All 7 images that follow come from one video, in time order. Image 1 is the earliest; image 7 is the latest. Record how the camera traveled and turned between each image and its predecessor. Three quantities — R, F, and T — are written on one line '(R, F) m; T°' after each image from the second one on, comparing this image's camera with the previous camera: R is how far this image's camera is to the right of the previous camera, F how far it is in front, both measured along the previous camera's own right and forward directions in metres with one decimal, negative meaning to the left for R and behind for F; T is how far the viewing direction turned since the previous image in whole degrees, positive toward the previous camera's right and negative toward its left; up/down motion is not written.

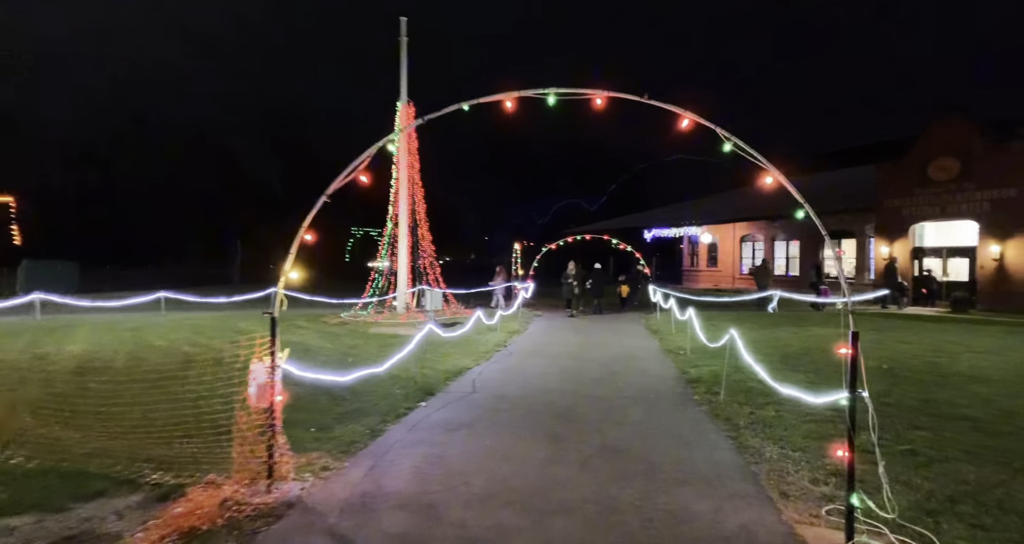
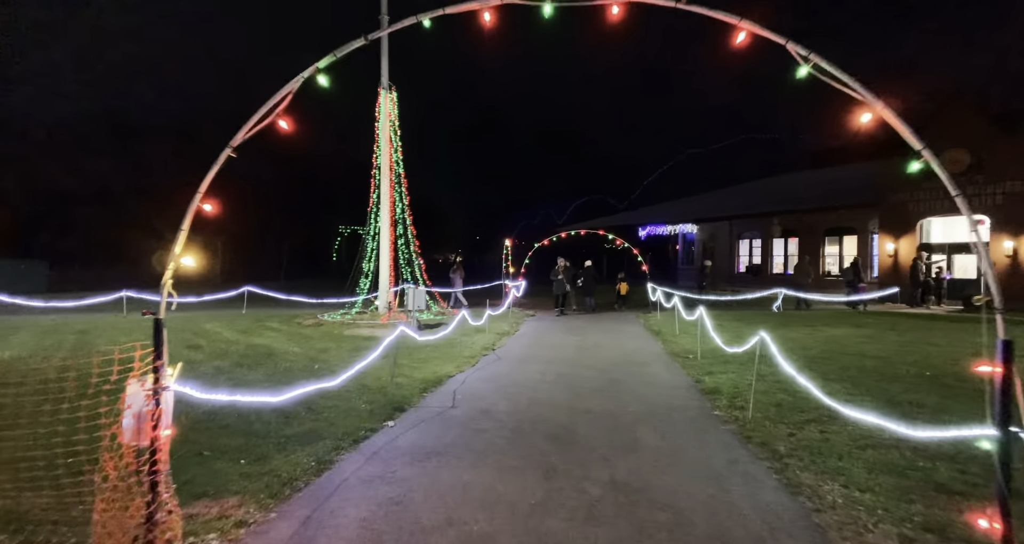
(+0.1, +1.2) m; +1°
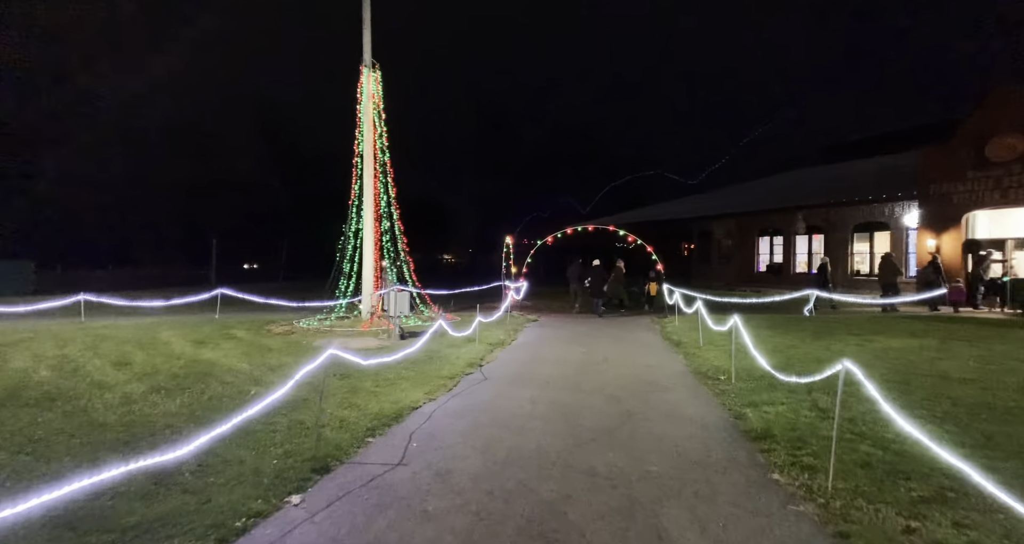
(+0.4, +1.9) m; -1°
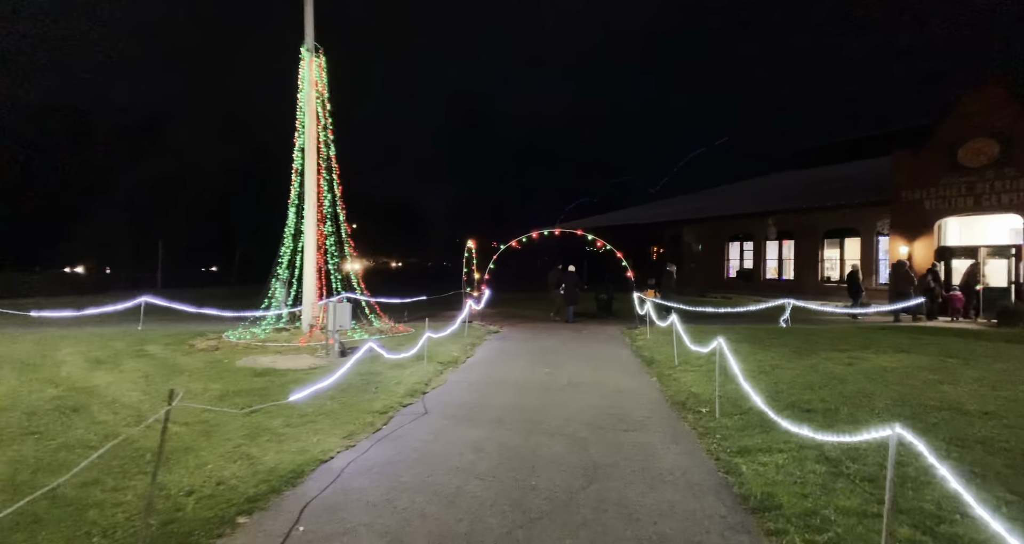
(+0.4, +1.4) m; +3°
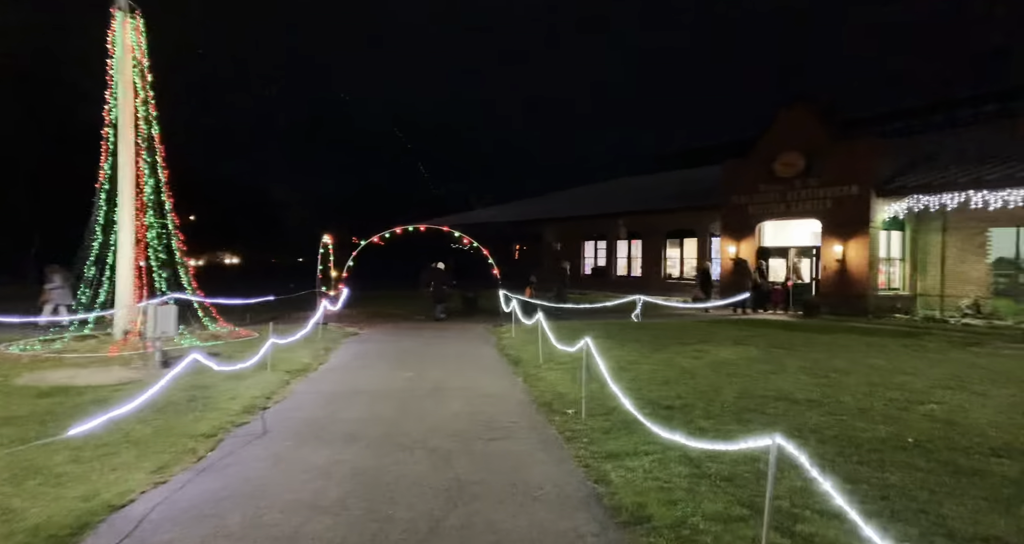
(+0.1, +0.5) m; +15°
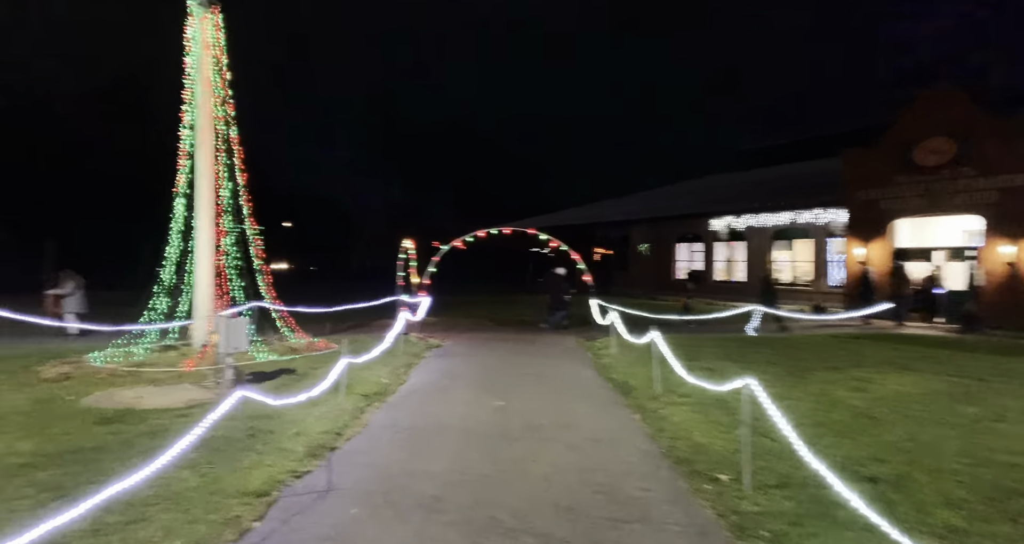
(-0.5, +1.5) m; -8°
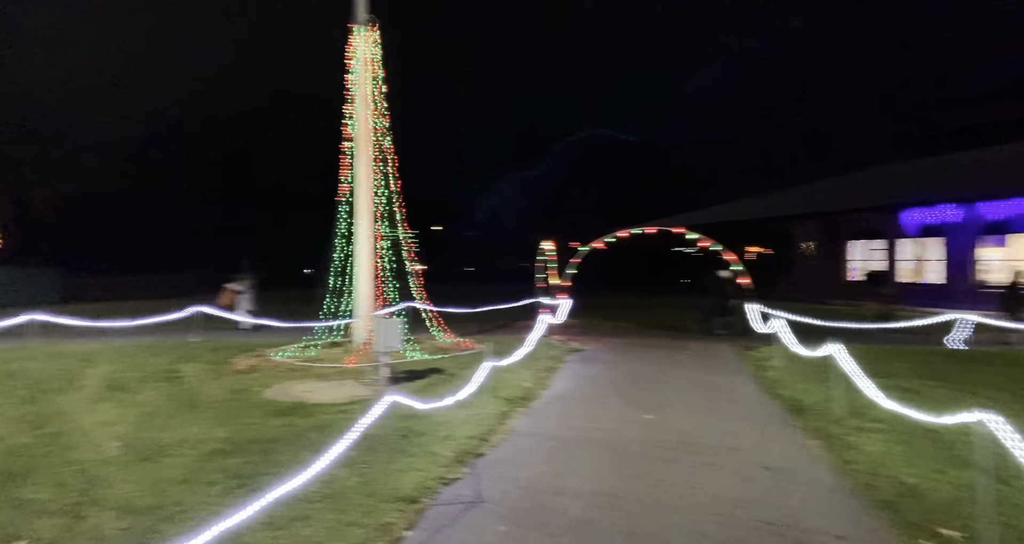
(-0.2, +0.4) m; -15°
